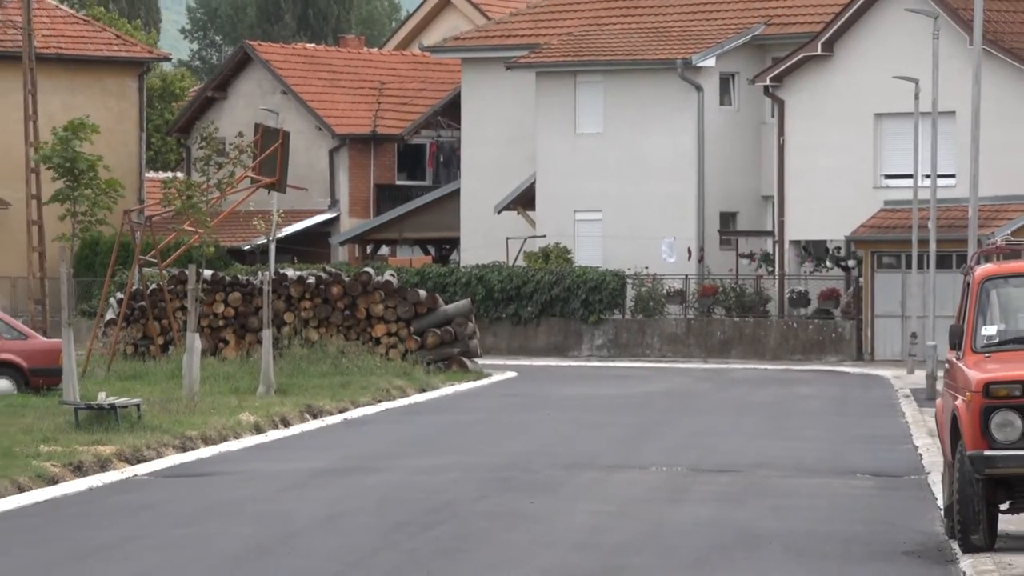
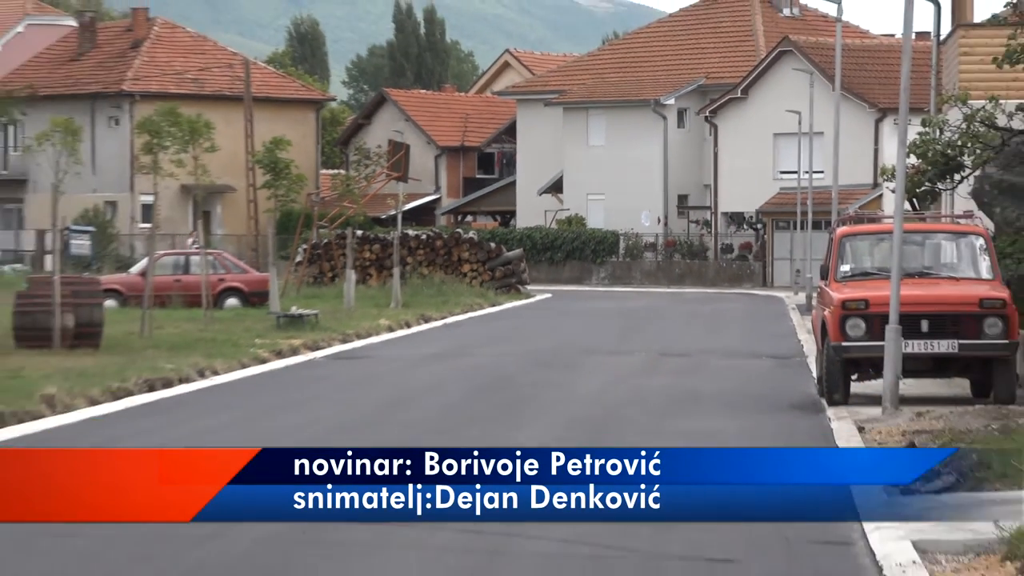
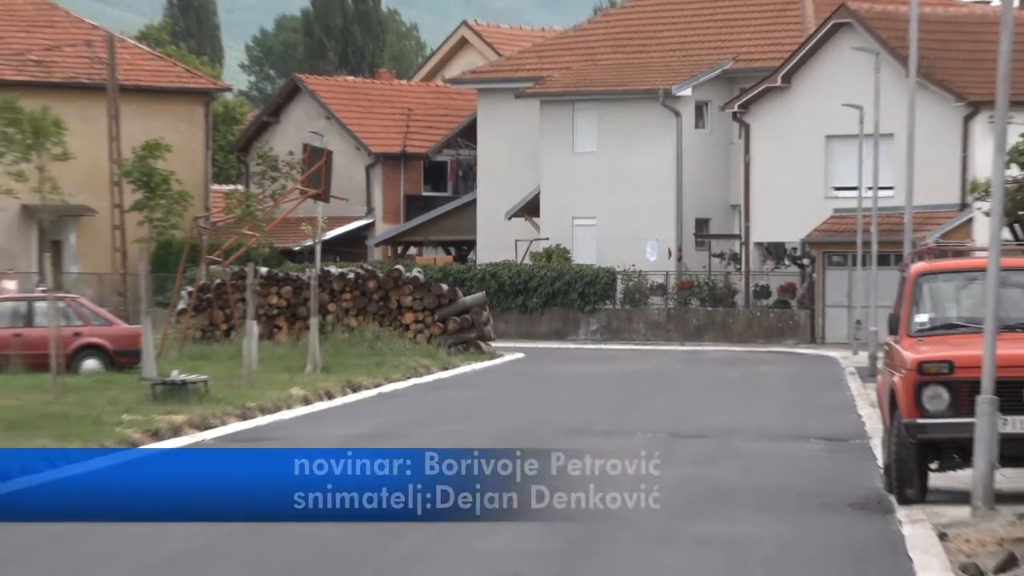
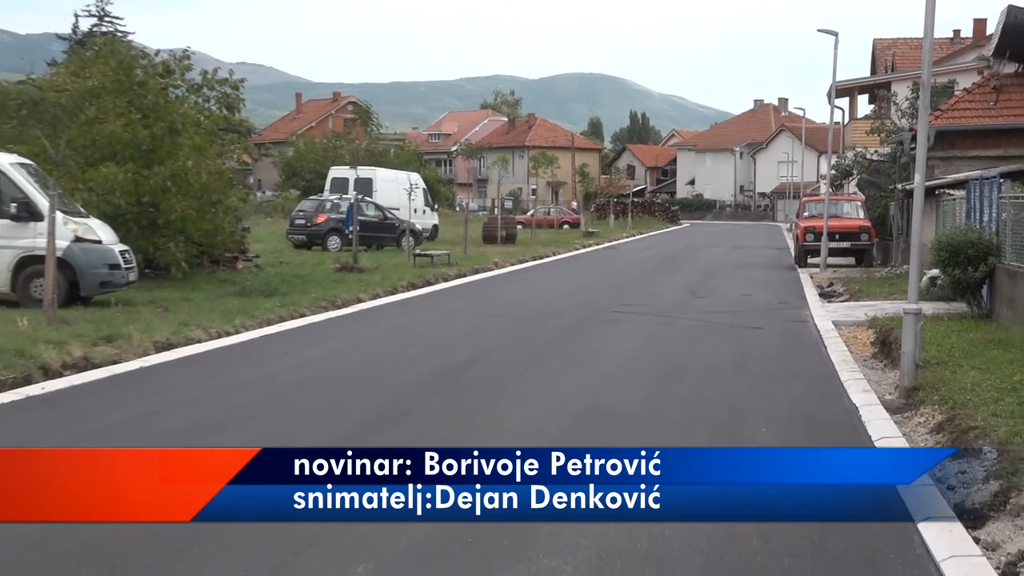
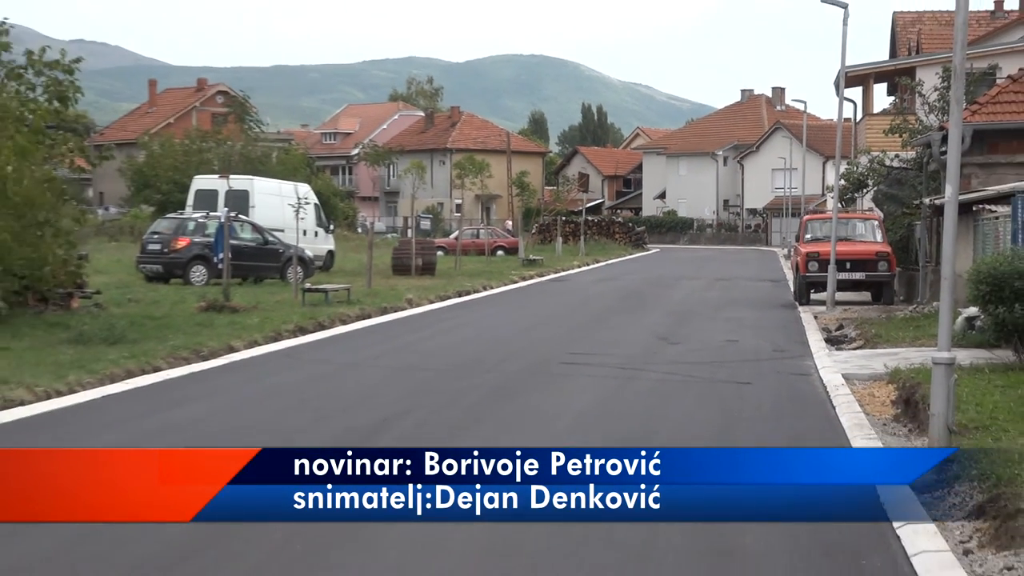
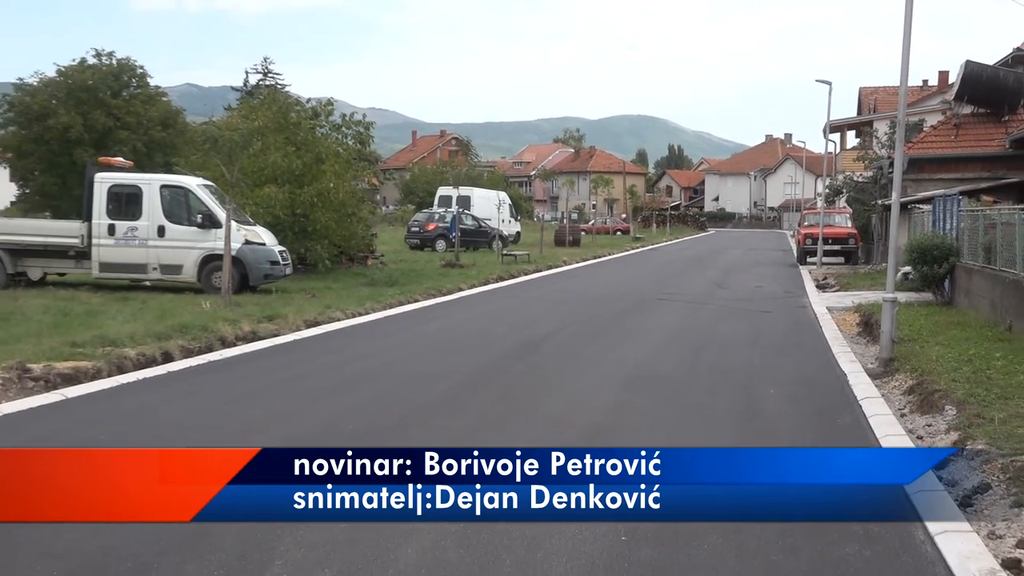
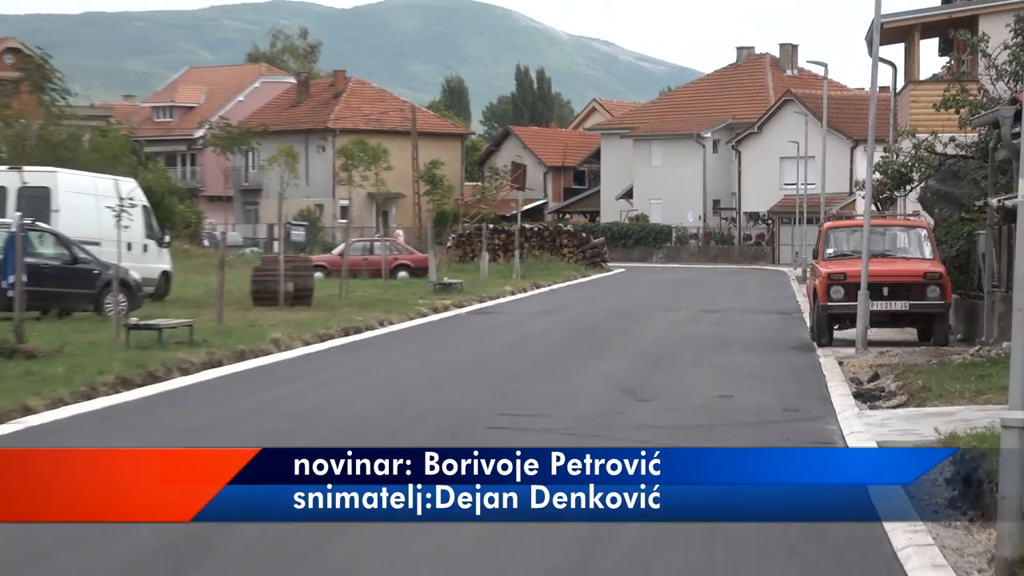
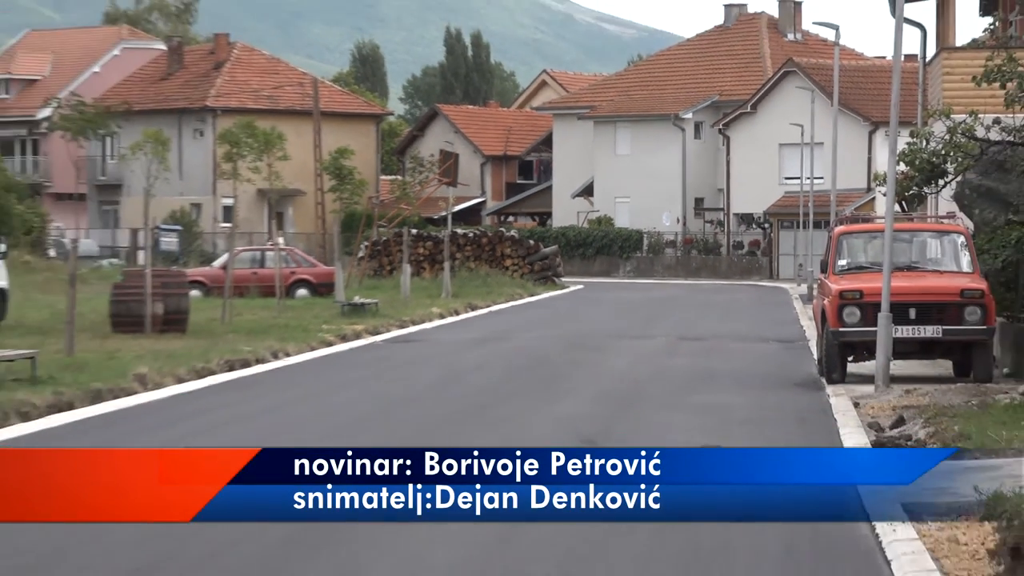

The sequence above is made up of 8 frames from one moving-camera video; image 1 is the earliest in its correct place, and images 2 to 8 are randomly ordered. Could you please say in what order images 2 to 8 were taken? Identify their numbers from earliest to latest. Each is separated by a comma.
3, 2, 8, 7, 5, 4, 6
